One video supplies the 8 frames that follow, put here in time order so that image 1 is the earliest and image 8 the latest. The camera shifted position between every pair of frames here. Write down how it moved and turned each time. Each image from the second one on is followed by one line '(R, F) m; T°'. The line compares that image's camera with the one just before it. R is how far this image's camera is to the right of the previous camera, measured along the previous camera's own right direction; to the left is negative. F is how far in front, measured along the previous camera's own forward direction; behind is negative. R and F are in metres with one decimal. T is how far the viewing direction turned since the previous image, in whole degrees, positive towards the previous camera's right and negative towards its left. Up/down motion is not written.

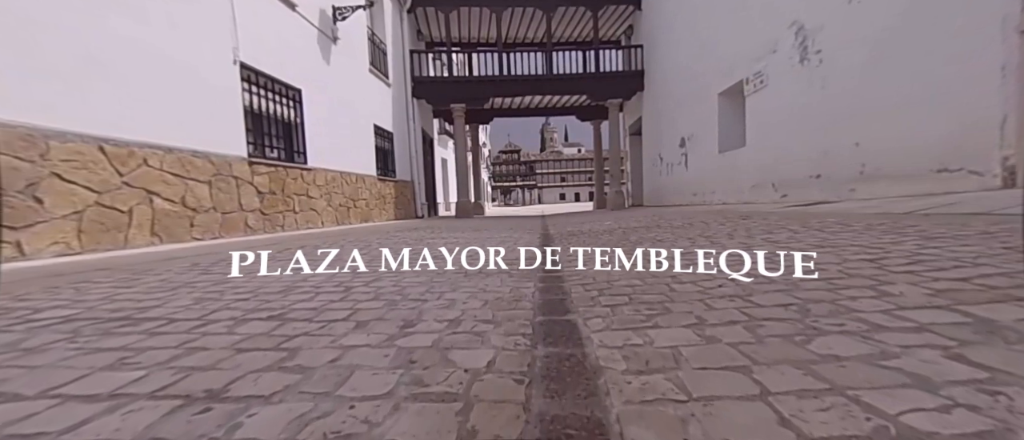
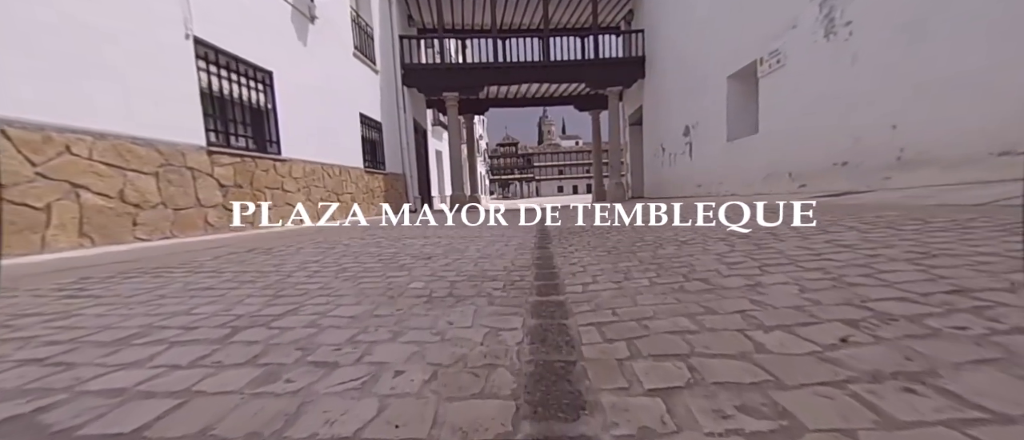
(+0.1, +0.6) m; 0°
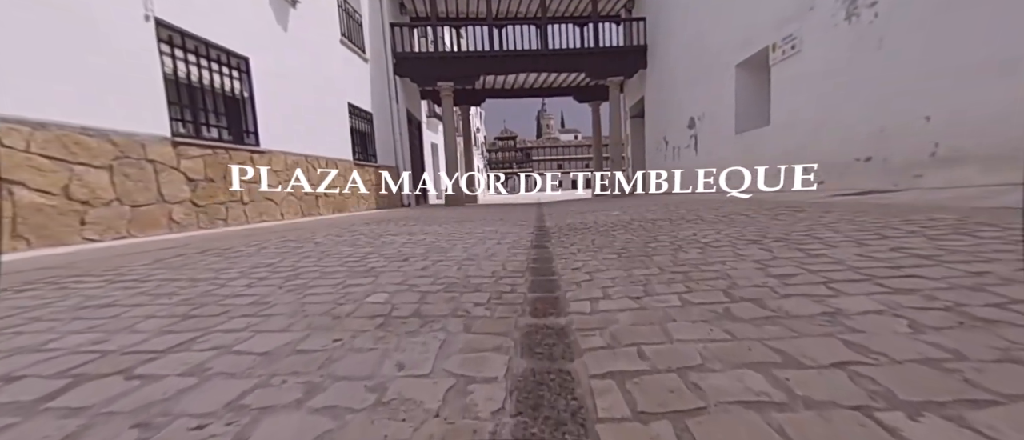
(0.0, +0.4) m; 0°
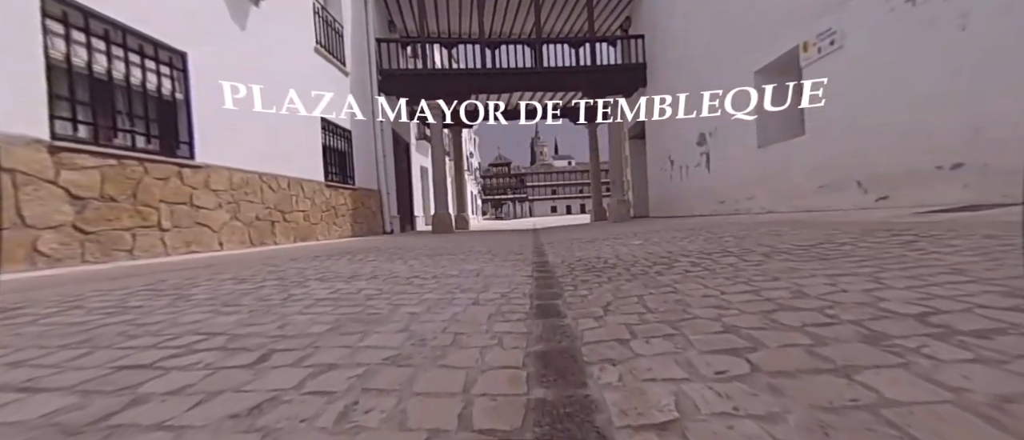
(0.0, +1.2) m; +1°
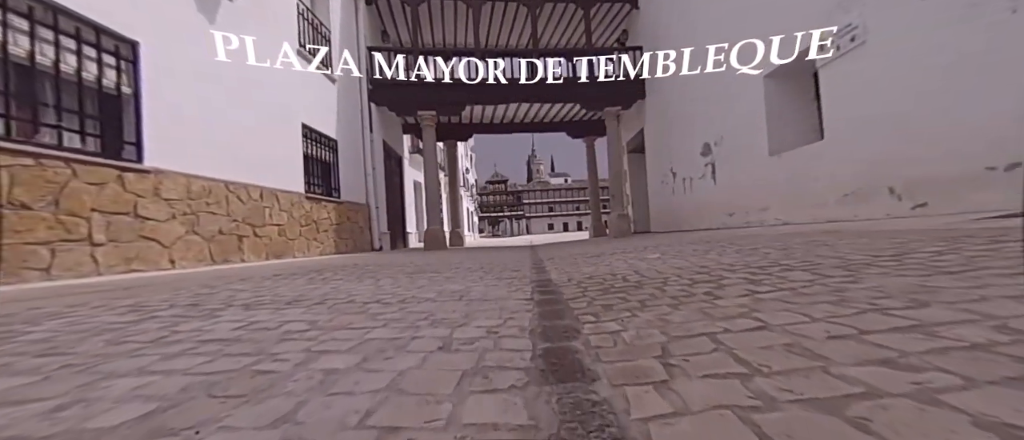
(0.0, +0.6) m; 0°
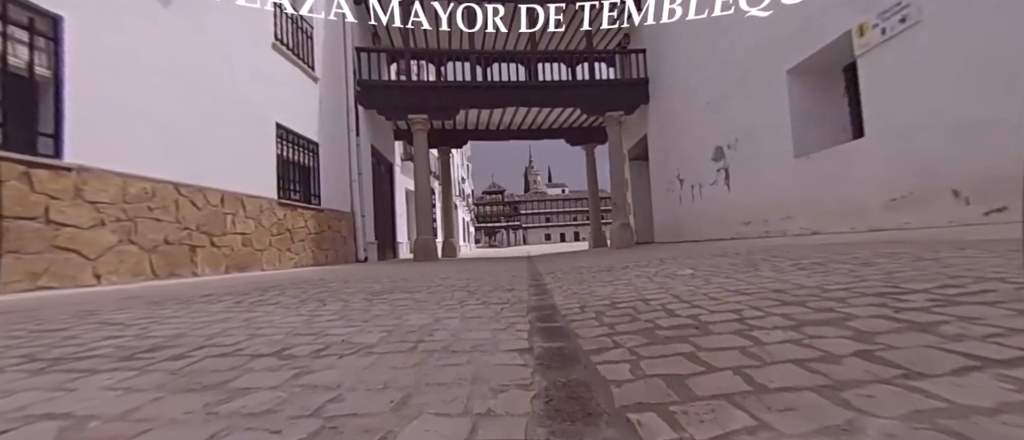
(0.0, +0.7) m; 0°
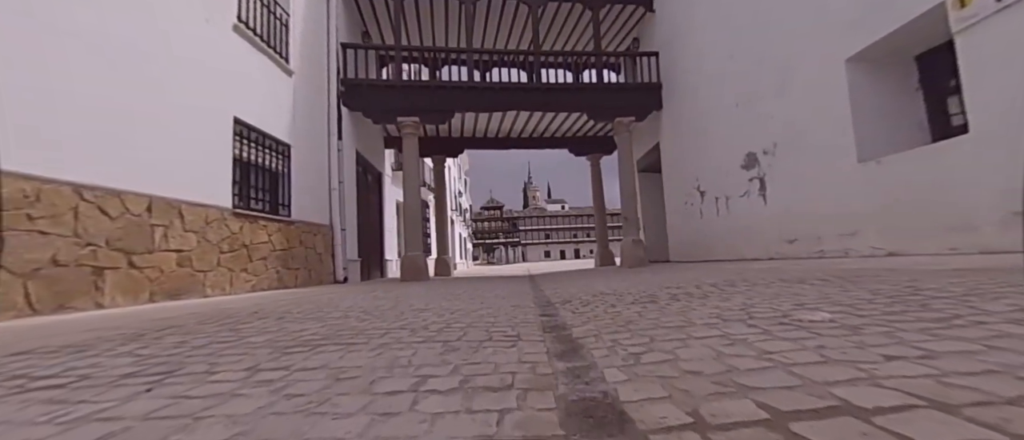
(0.0, +1.1) m; 0°
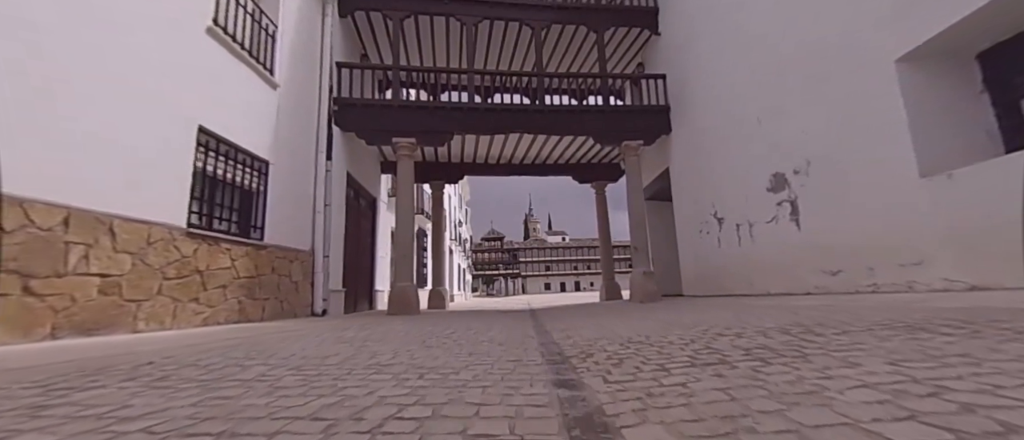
(0.0, +0.8) m; 0°
